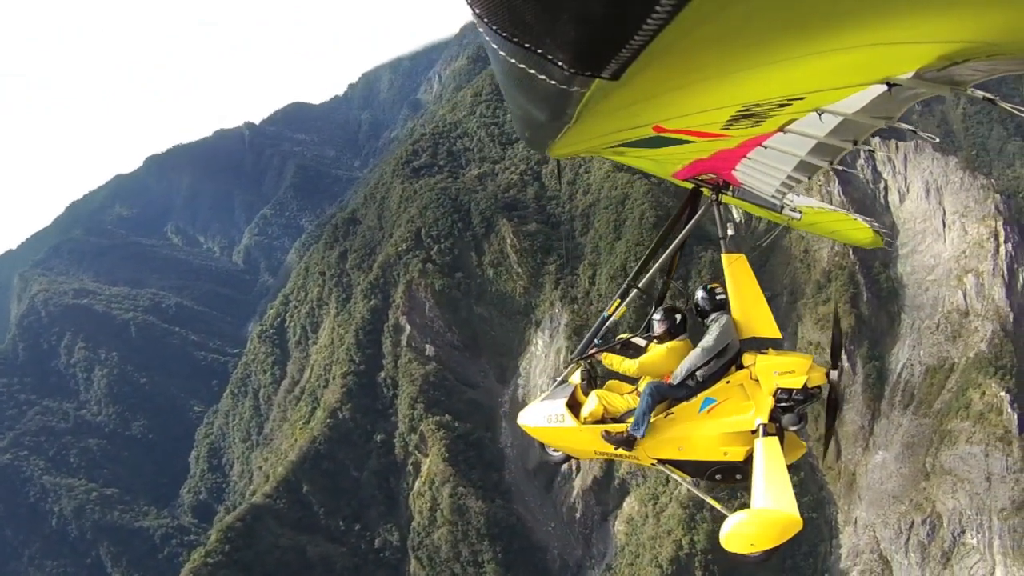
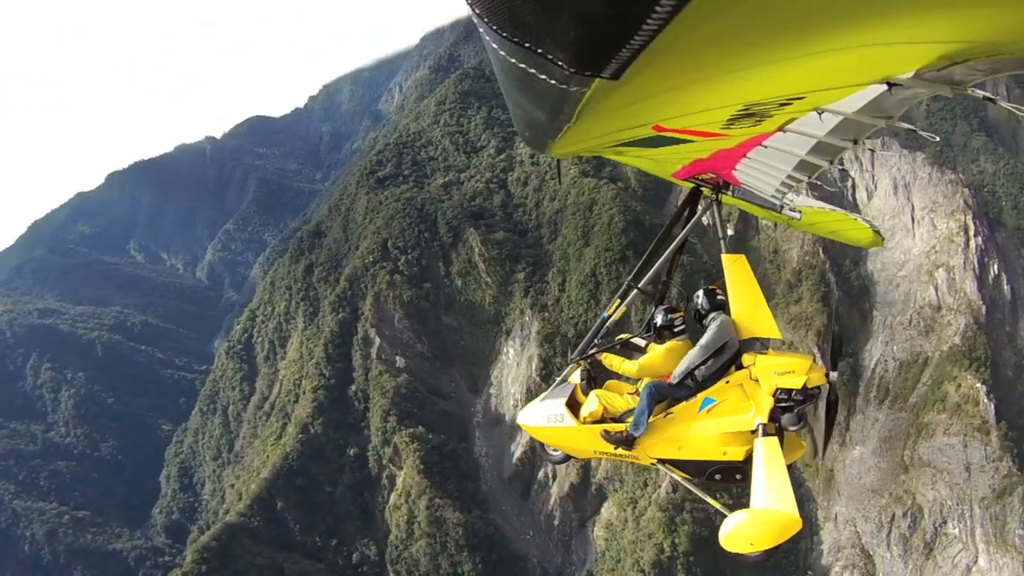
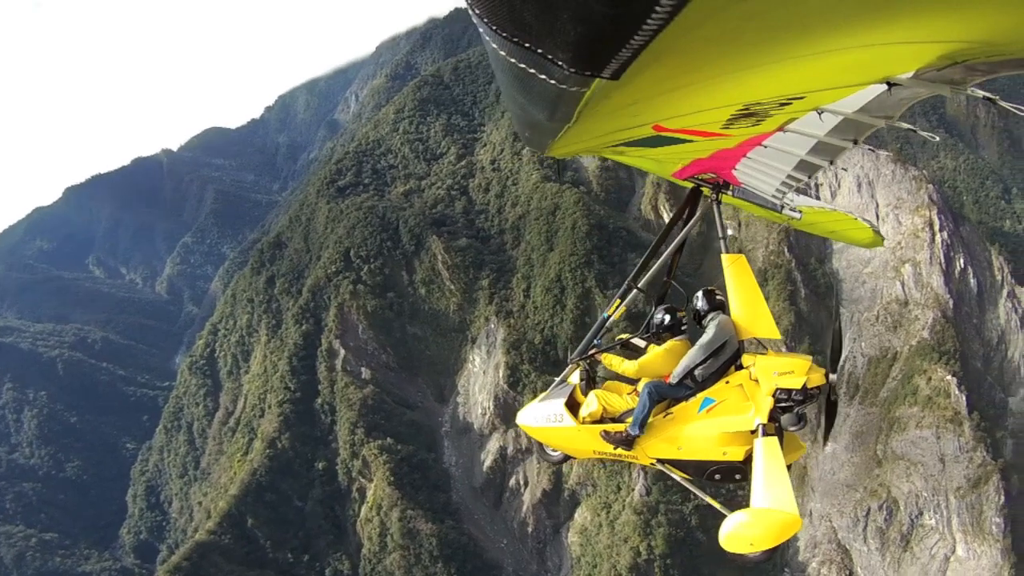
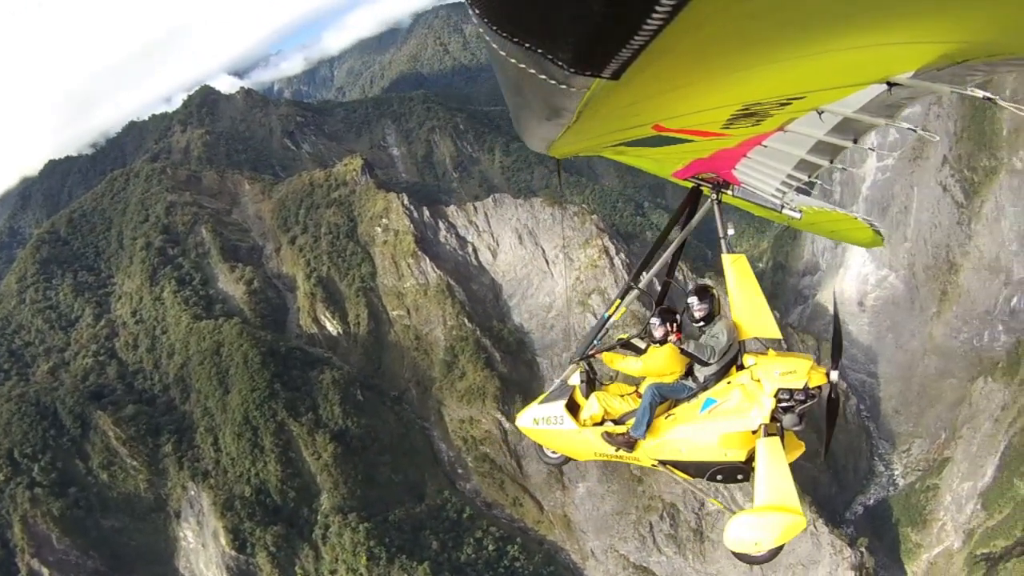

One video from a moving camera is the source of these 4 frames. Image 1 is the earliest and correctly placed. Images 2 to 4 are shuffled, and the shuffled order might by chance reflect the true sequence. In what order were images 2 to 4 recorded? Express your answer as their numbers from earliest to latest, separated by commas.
2, 3, 4
